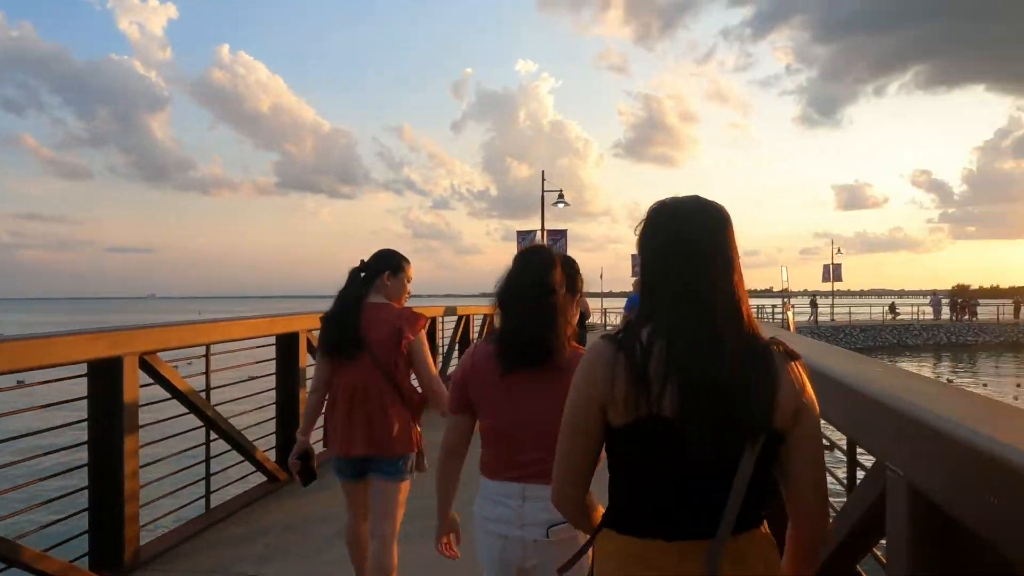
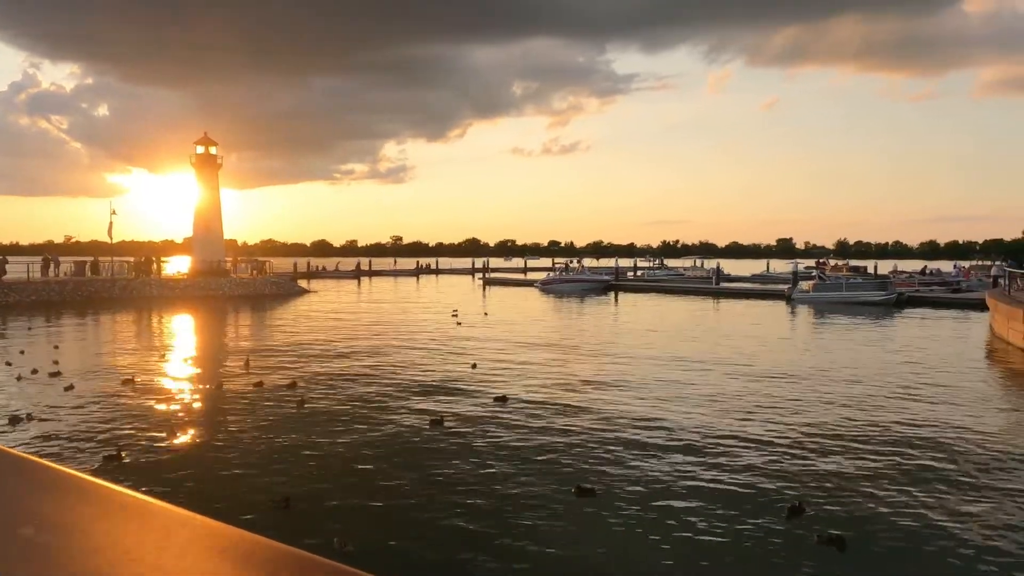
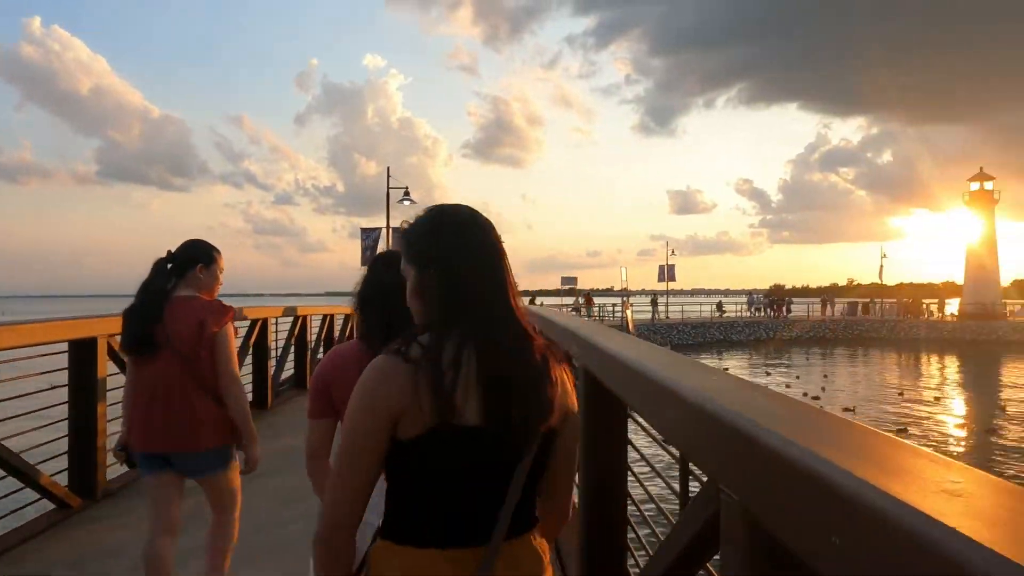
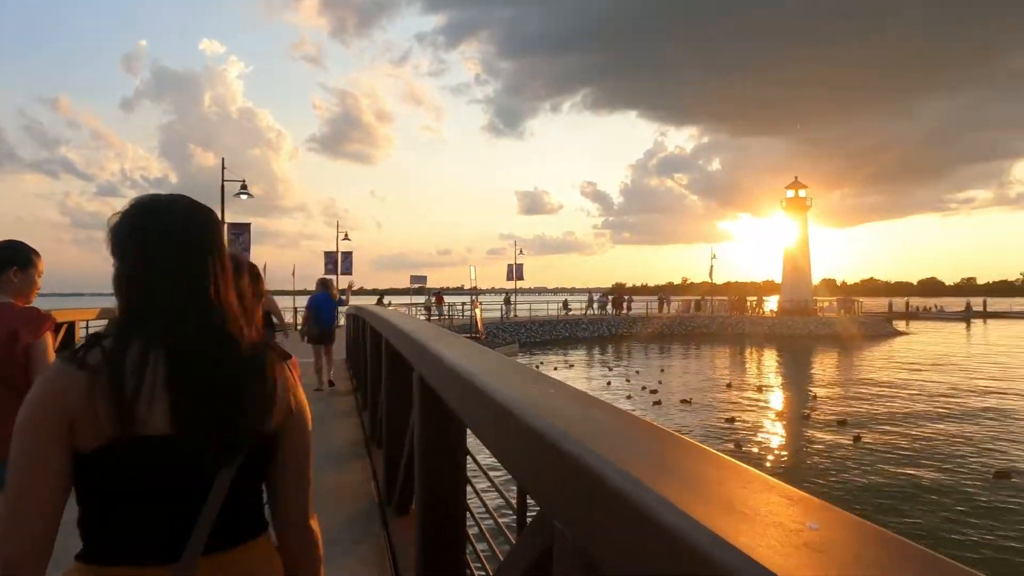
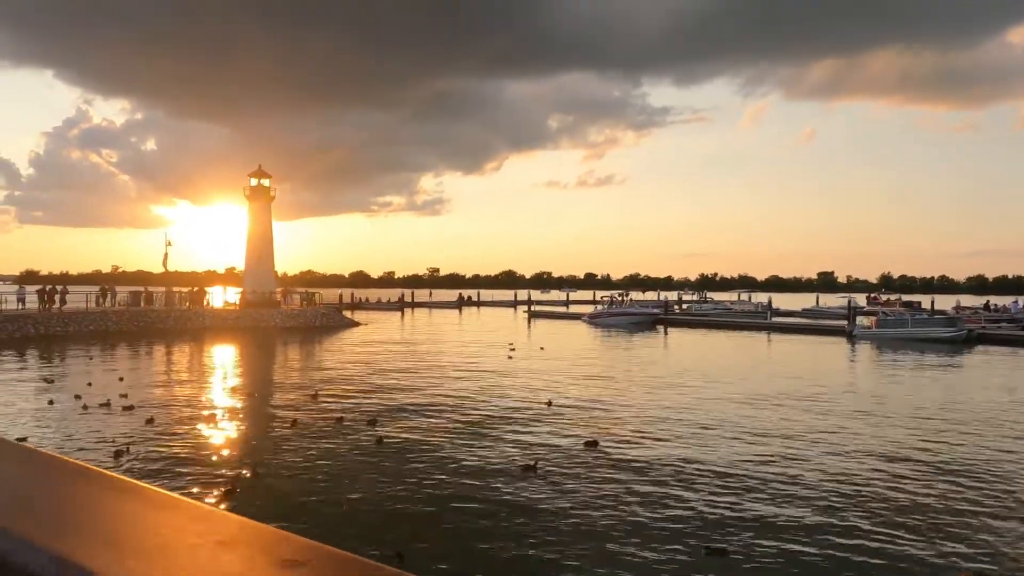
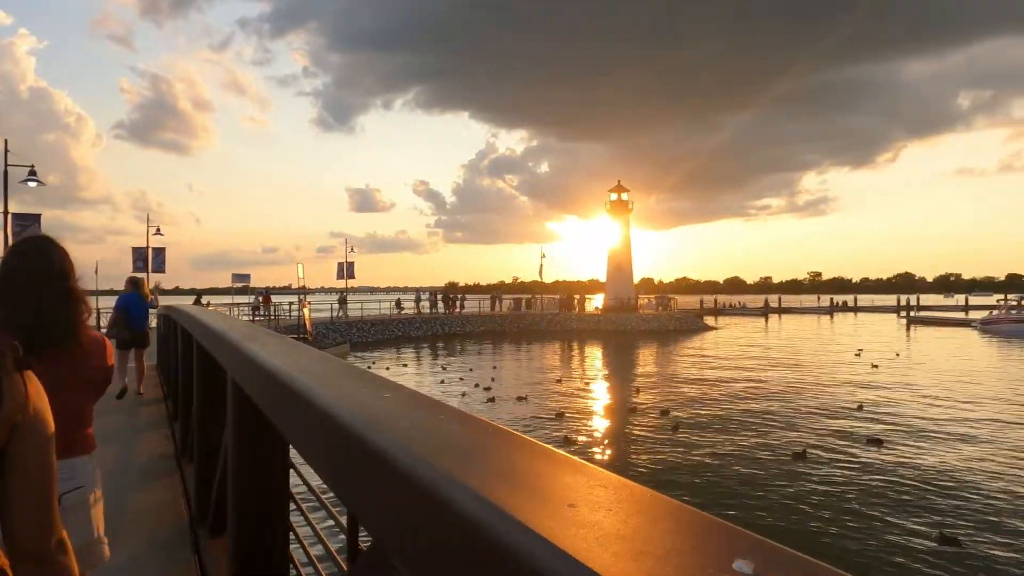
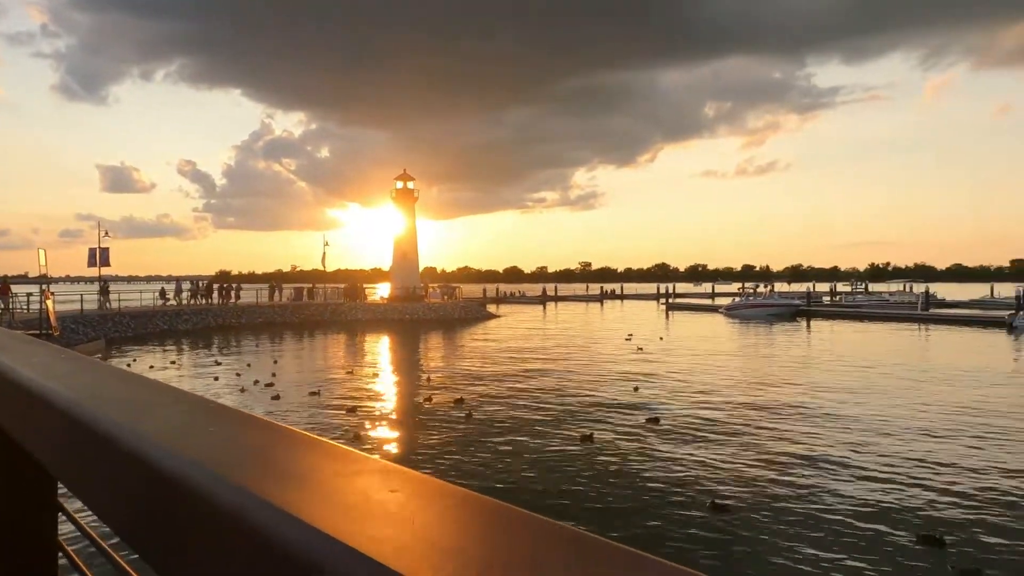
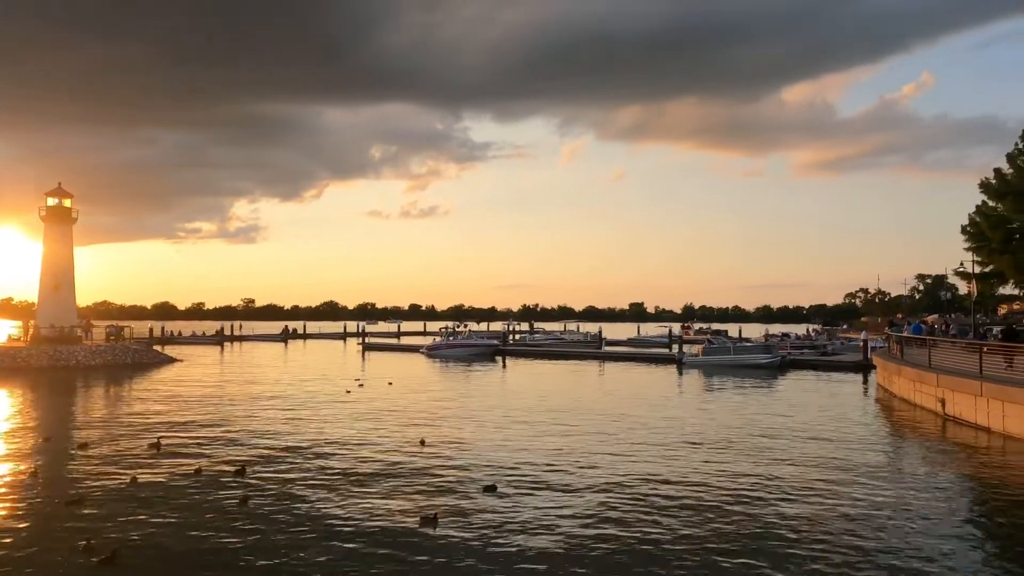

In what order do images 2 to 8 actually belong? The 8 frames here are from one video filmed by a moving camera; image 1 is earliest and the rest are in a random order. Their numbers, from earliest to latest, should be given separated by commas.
3, 4, 6, 7, 2, 5, 8
